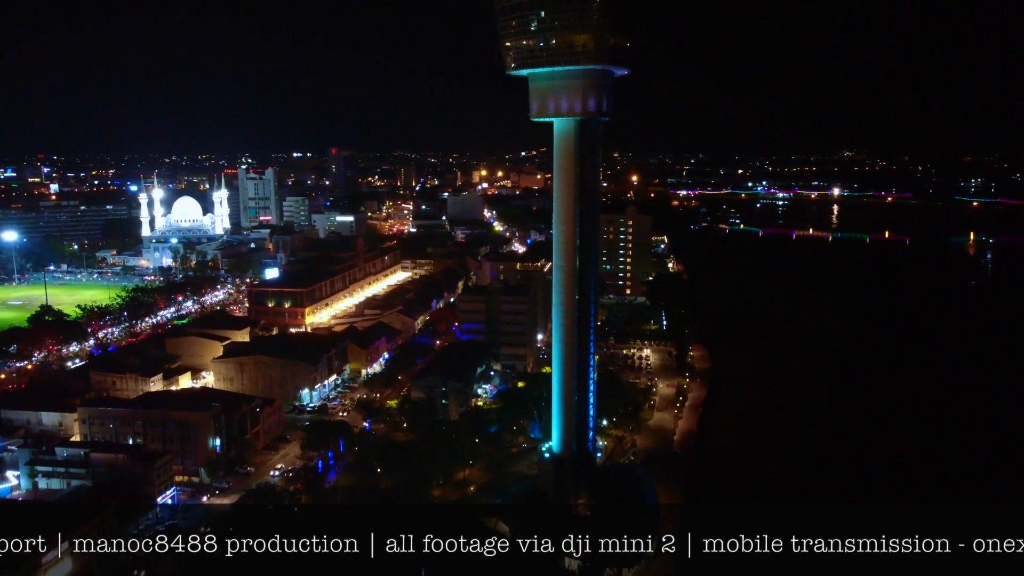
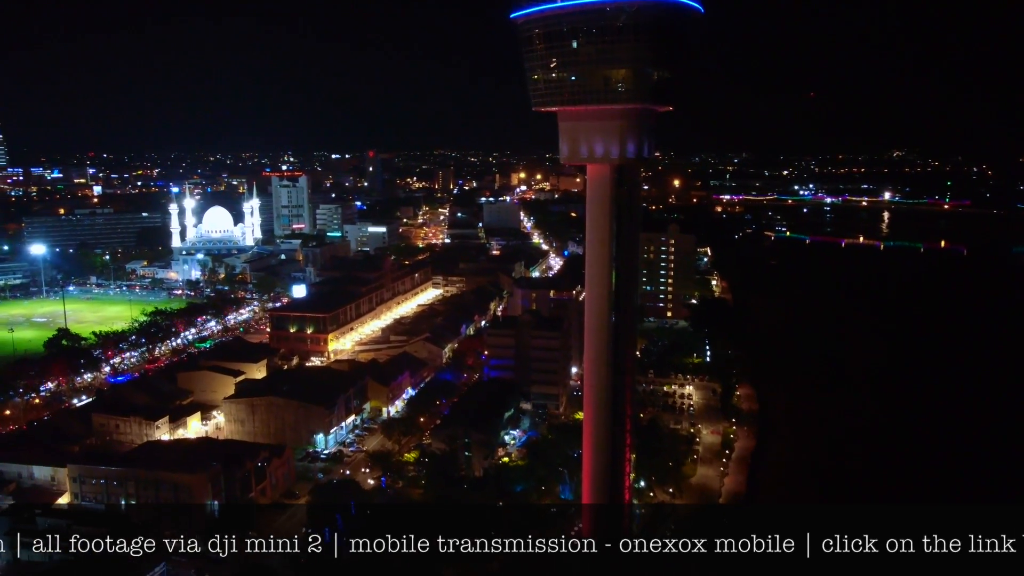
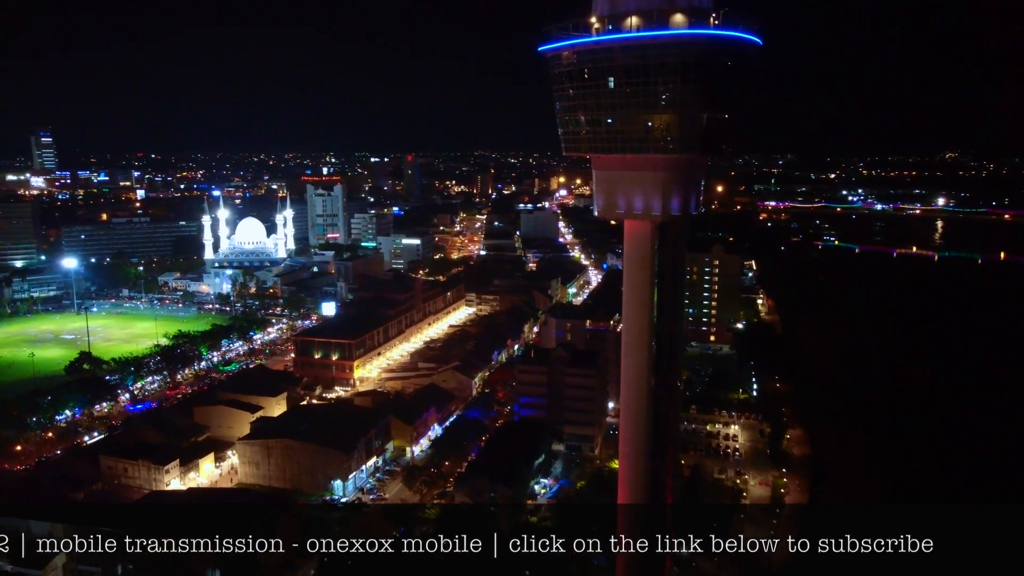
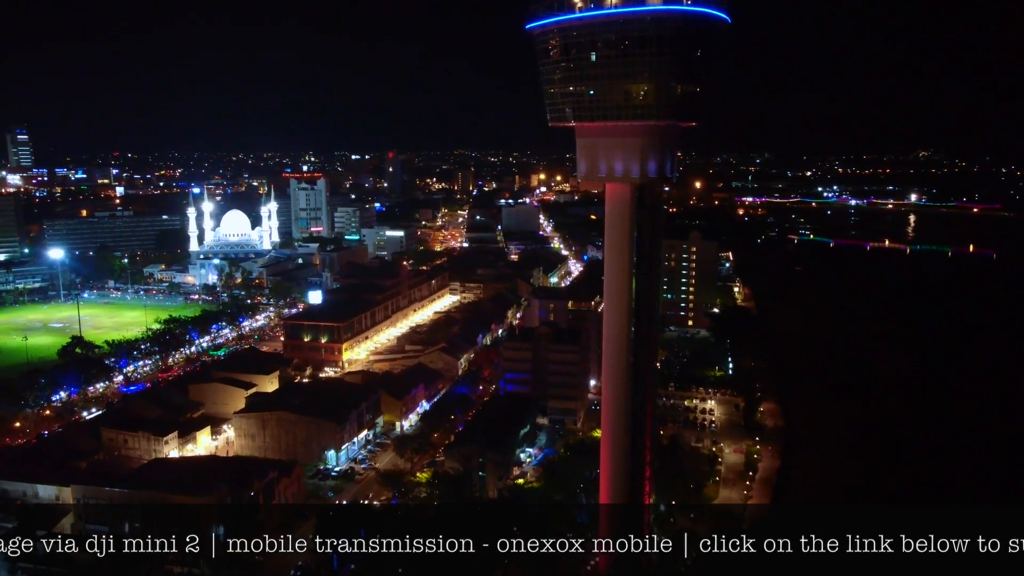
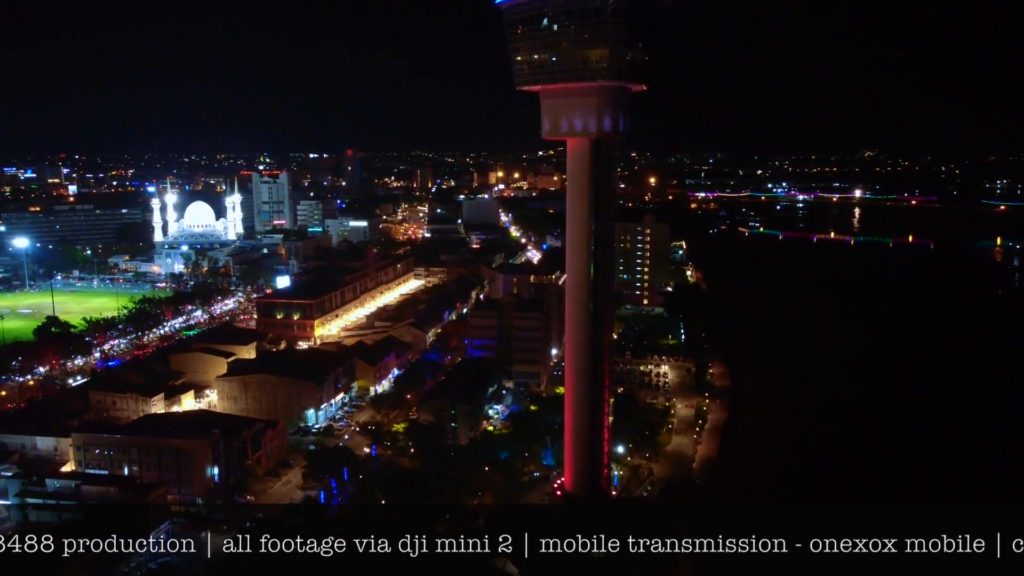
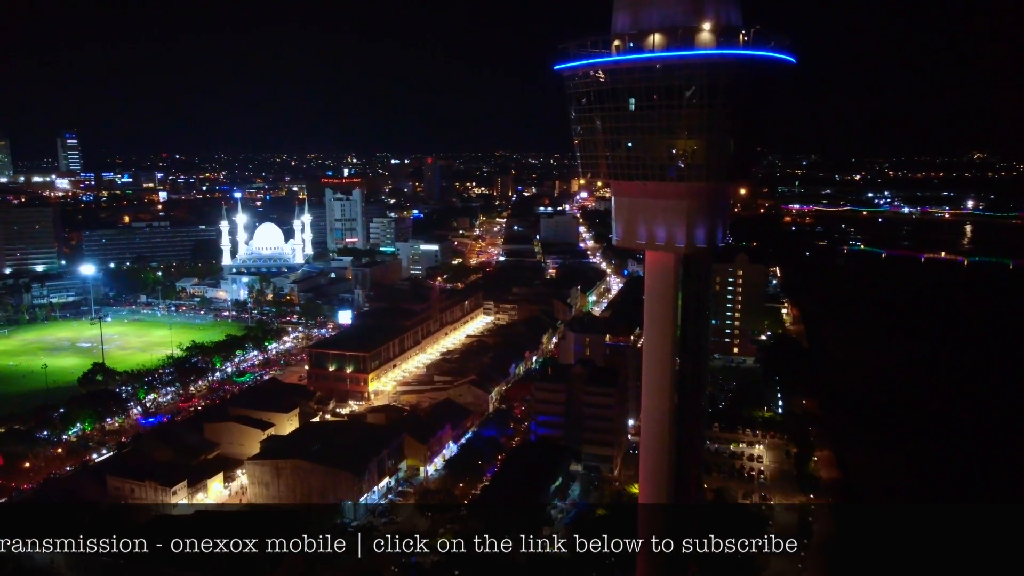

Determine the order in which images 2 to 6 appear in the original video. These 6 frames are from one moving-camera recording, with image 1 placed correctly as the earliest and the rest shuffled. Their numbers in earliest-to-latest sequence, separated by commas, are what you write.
5, 2, 4, 3, 6
